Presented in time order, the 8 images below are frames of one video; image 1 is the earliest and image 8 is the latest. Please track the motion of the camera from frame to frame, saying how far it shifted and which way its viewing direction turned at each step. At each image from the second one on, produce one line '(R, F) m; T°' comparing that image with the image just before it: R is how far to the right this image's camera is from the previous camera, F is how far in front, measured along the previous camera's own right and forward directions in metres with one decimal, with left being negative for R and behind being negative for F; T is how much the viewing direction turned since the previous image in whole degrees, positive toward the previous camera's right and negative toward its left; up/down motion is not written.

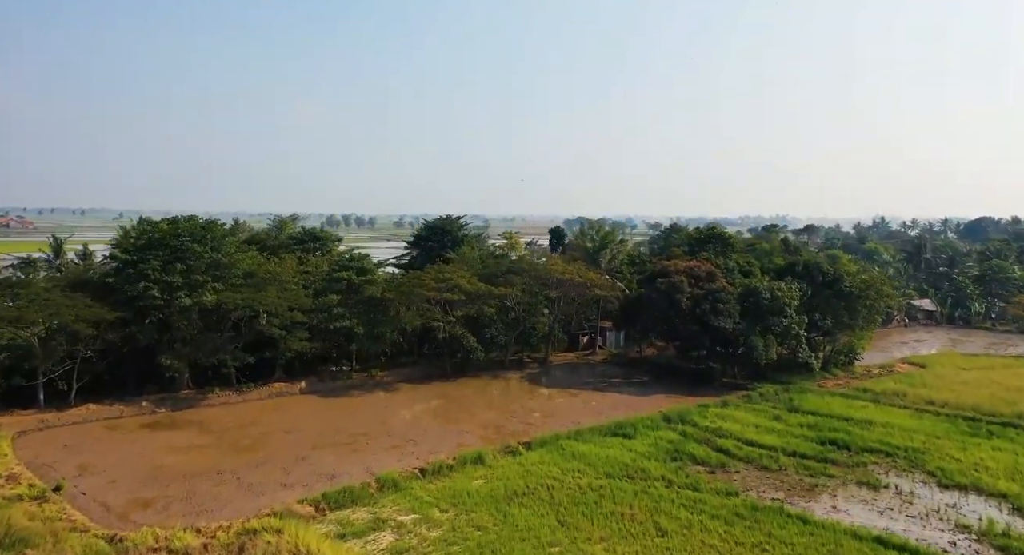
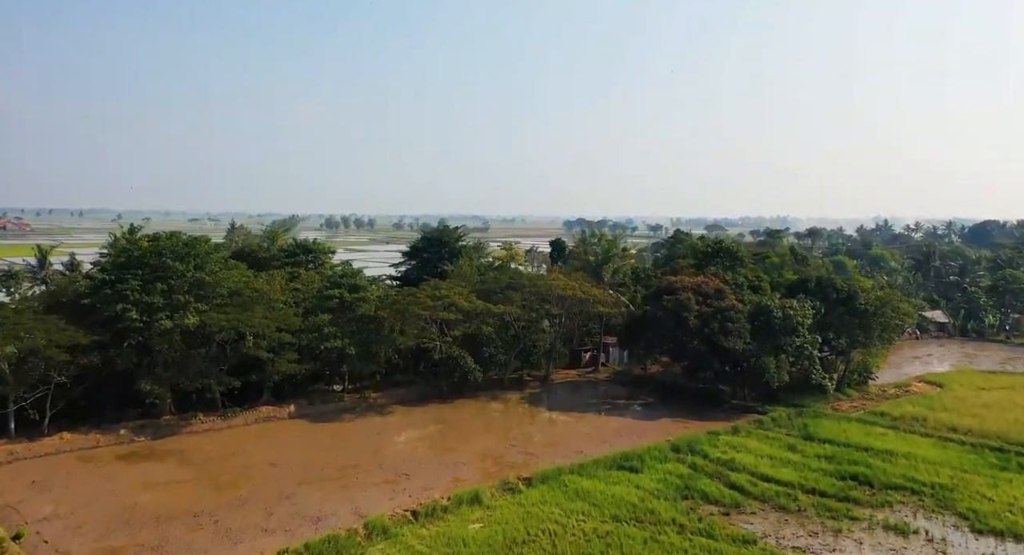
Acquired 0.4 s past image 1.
(0.0, +1.2) m; 0°
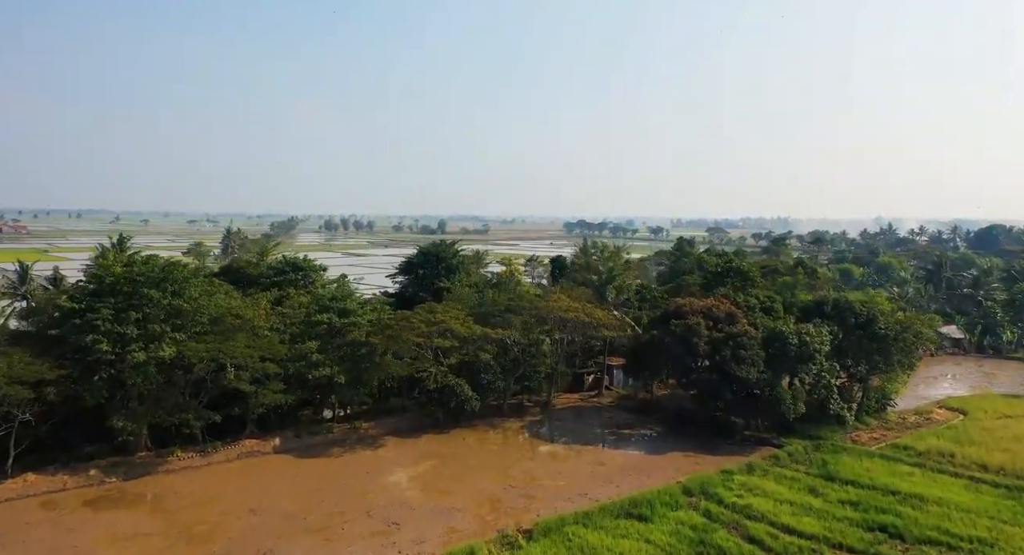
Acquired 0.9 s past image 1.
(0.0, +1.4) m; 0°
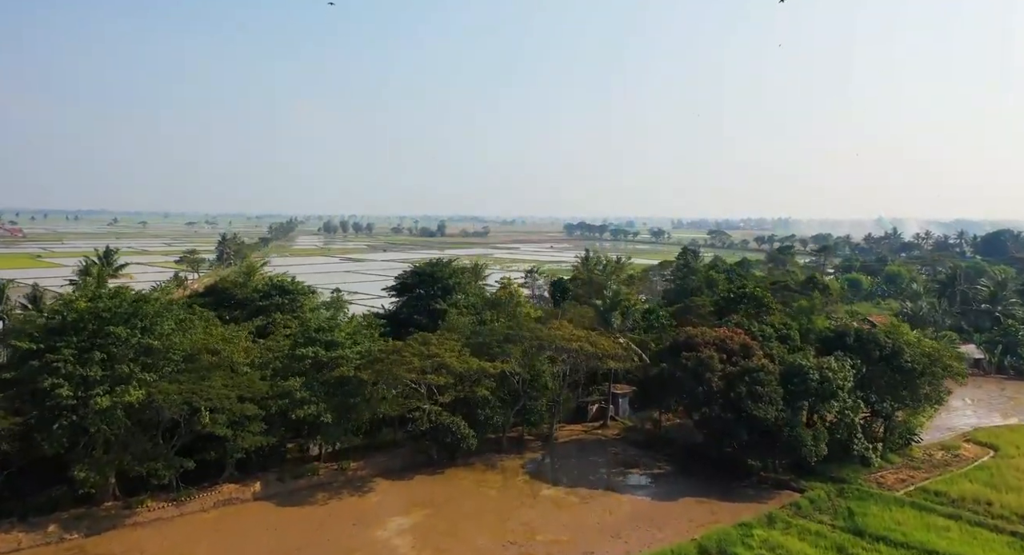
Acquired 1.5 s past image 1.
(0.0, +1.6) m; 0°
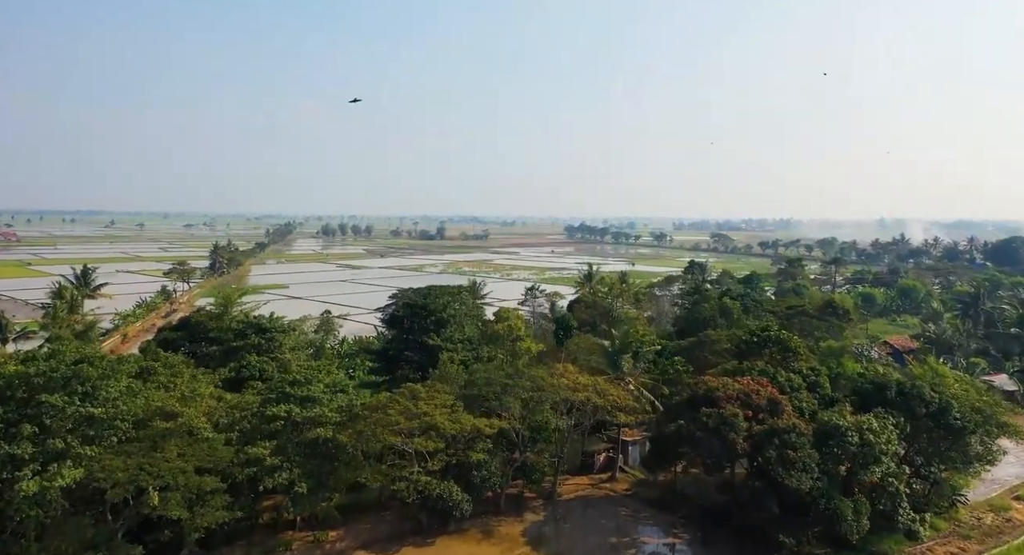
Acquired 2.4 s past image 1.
(0.0, +2.5) m; 0°
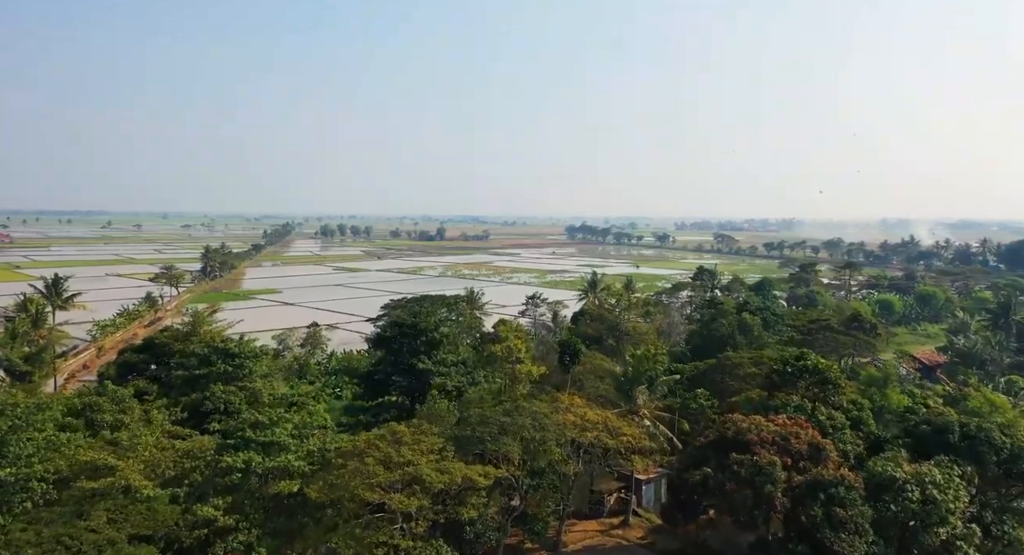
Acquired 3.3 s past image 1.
(+0.1, +2.8) m; 0°
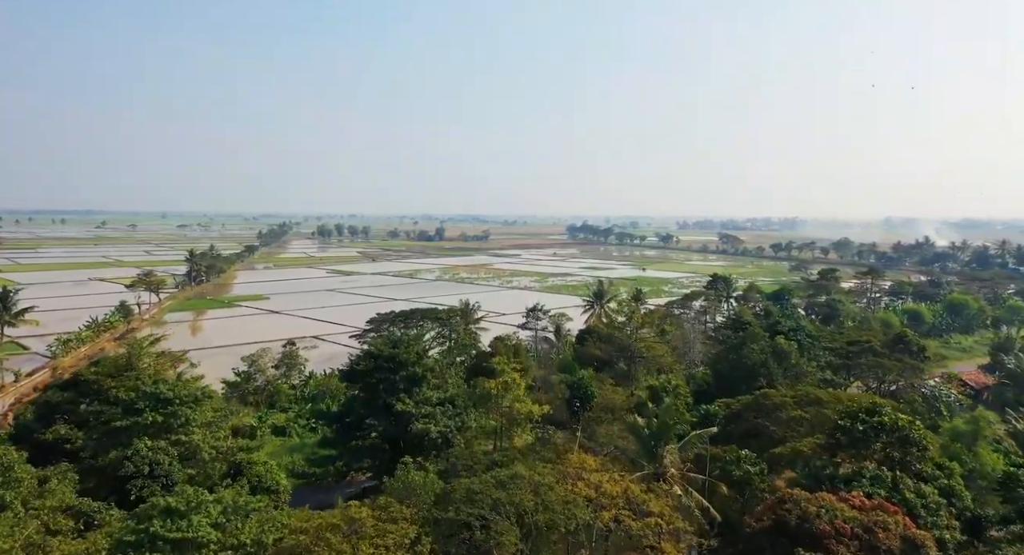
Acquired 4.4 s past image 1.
(+0.1, +4.2) m; 0°
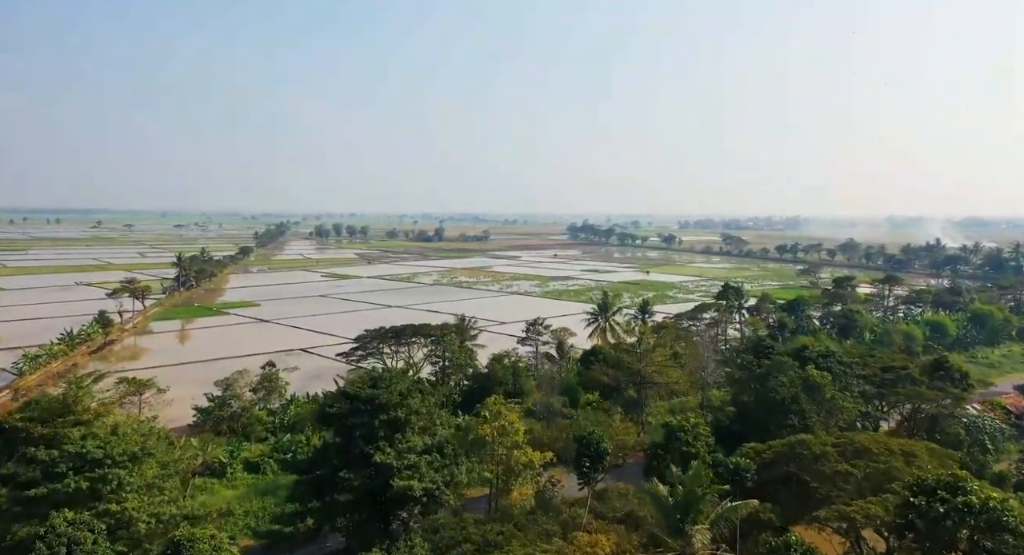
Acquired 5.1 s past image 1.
(+0.1, +3.0) m; 0°
